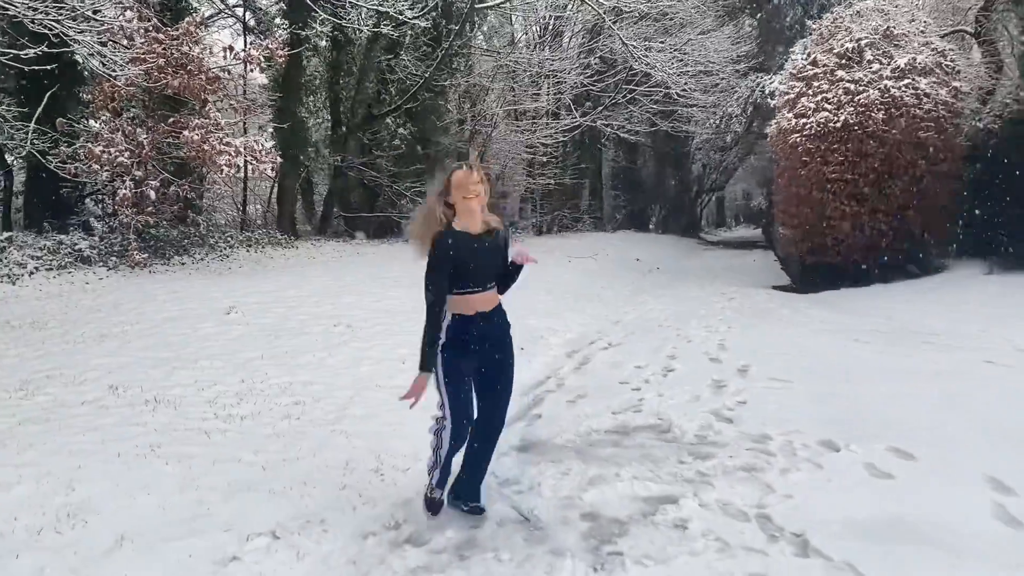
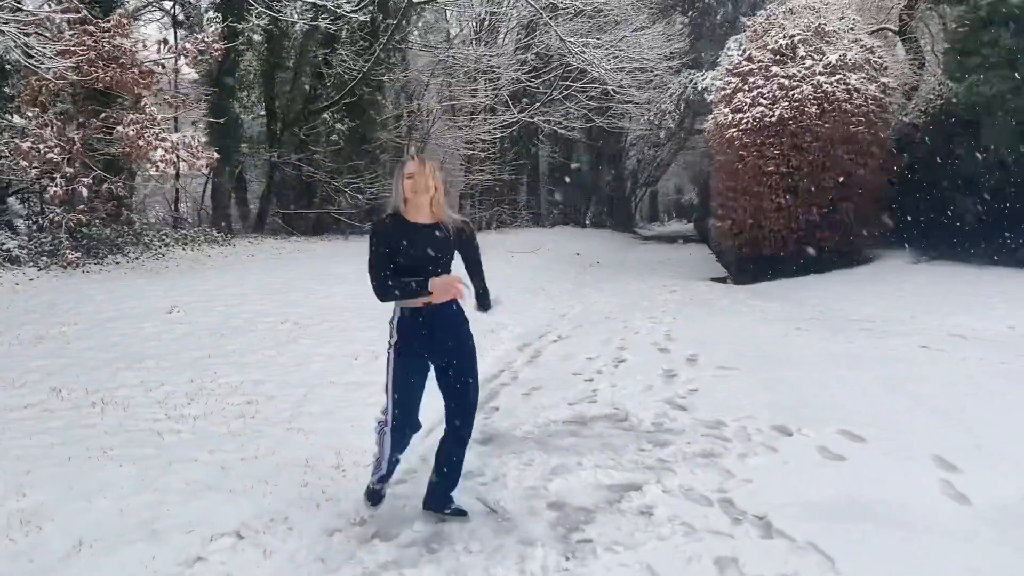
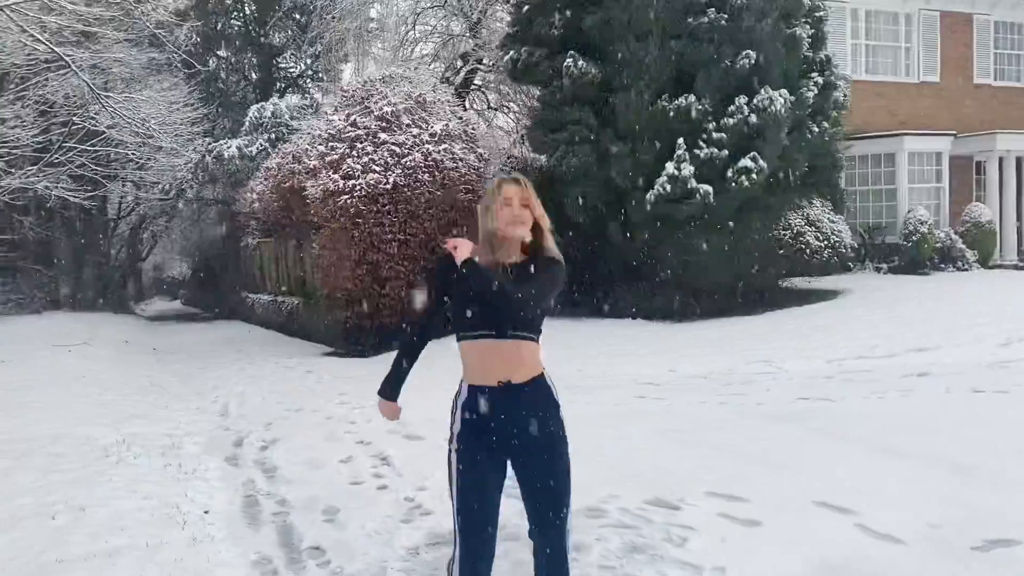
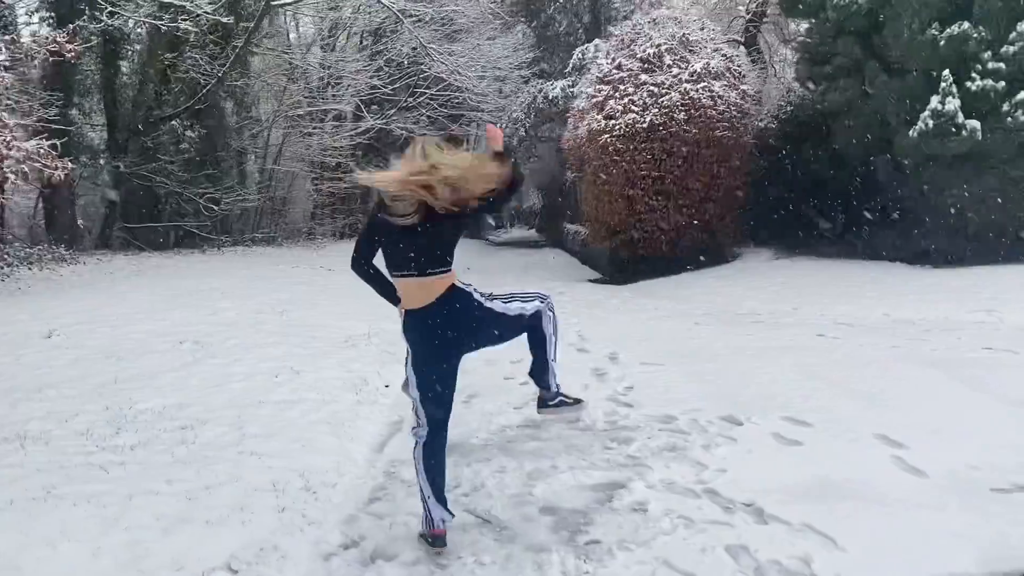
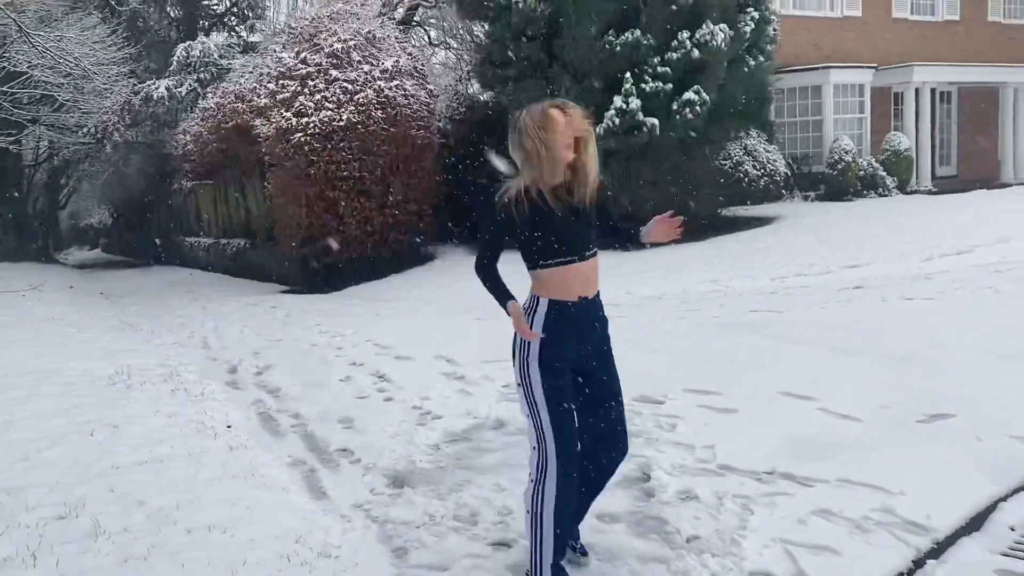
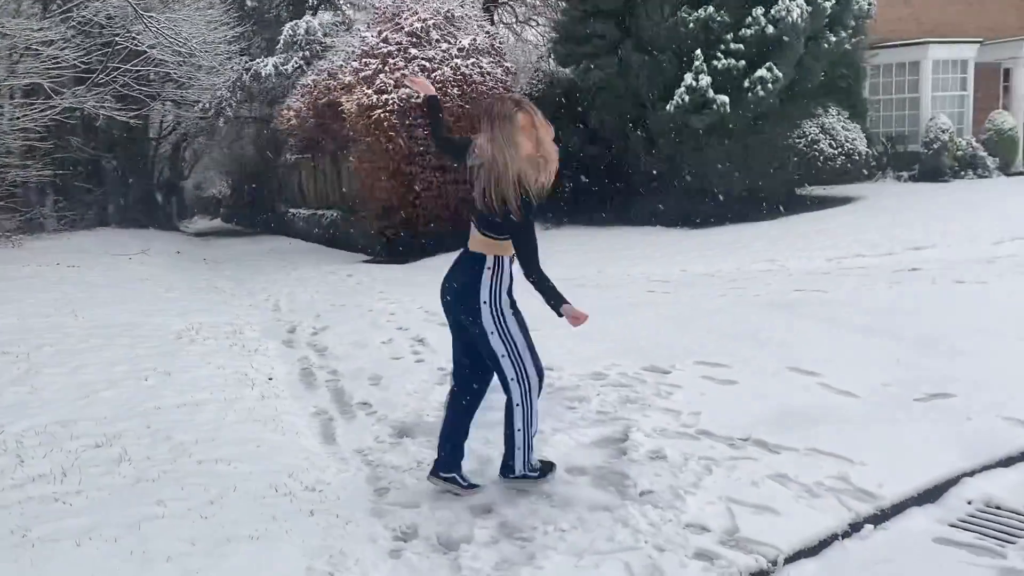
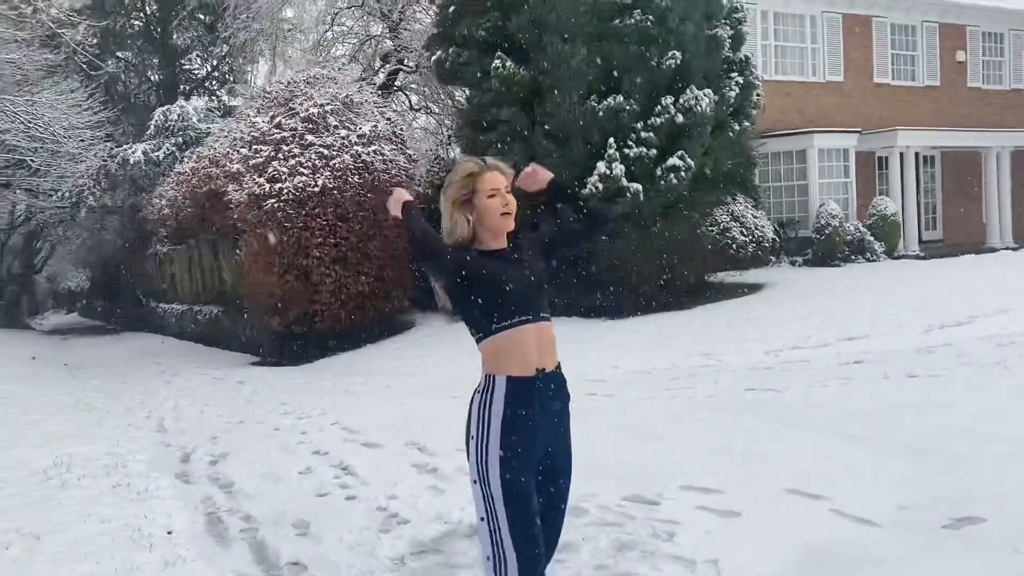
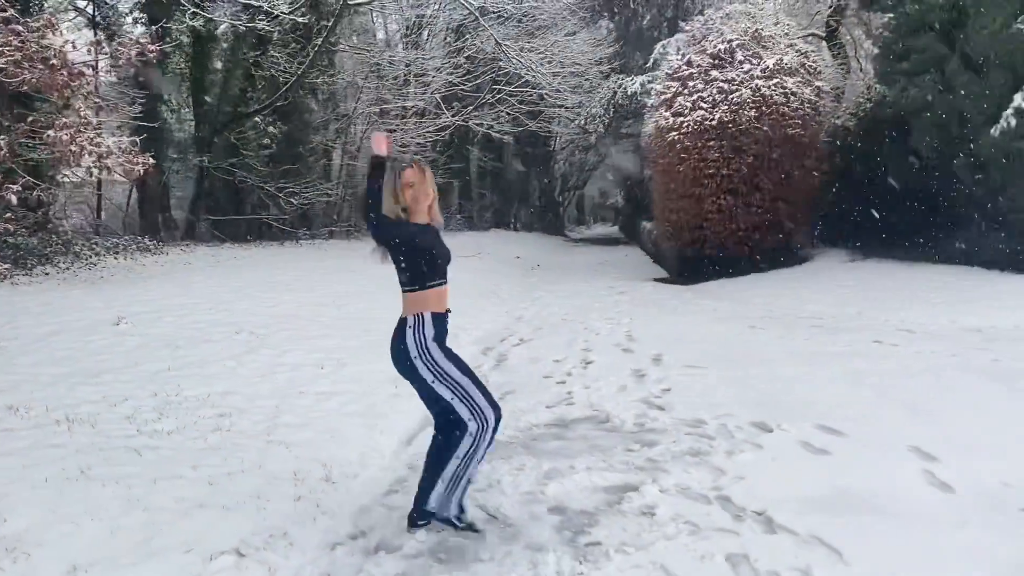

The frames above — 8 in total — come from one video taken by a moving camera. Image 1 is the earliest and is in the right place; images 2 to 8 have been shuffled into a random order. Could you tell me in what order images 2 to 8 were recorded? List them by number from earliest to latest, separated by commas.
2, 8, 4, 6, 5, 7, 3
